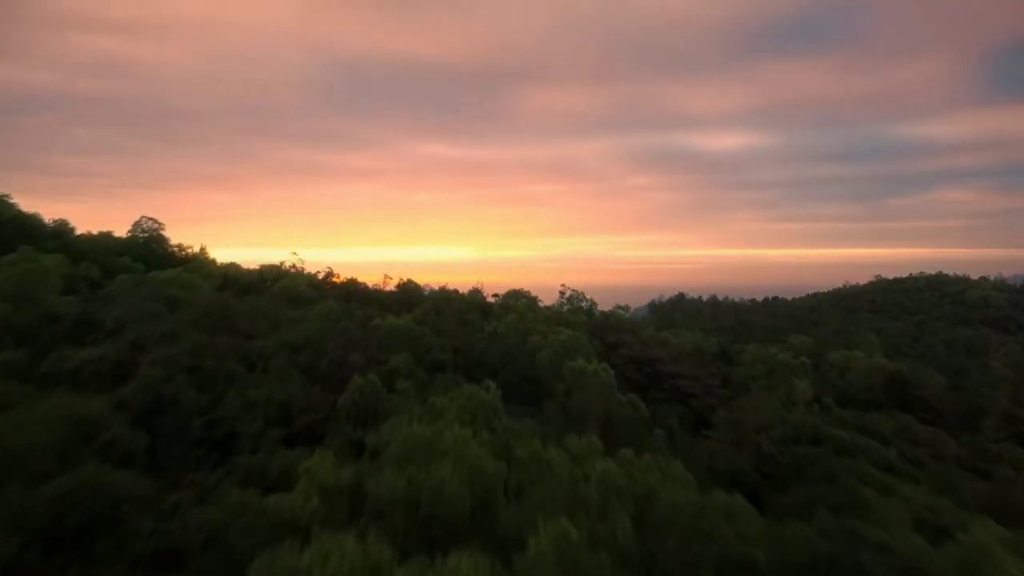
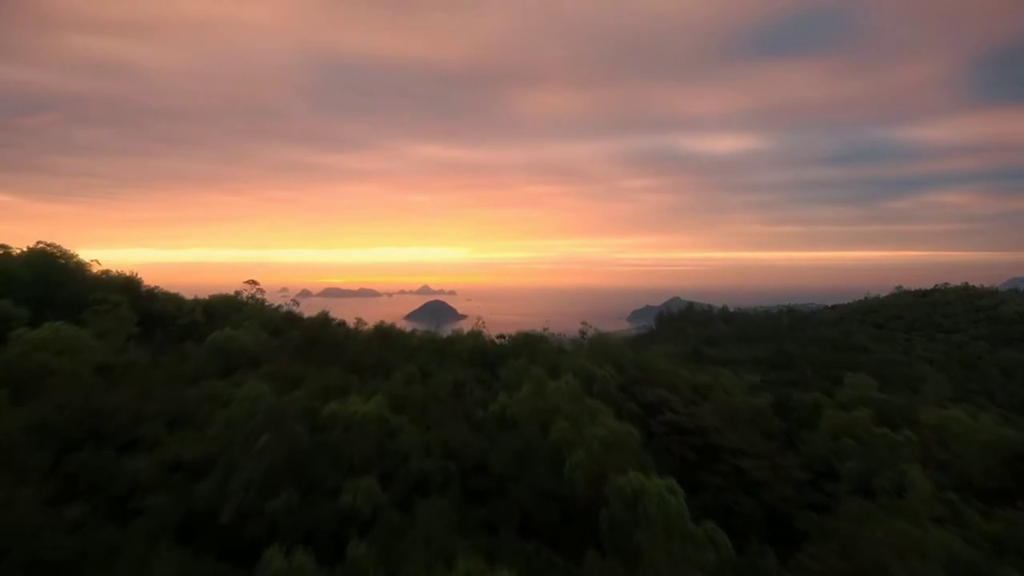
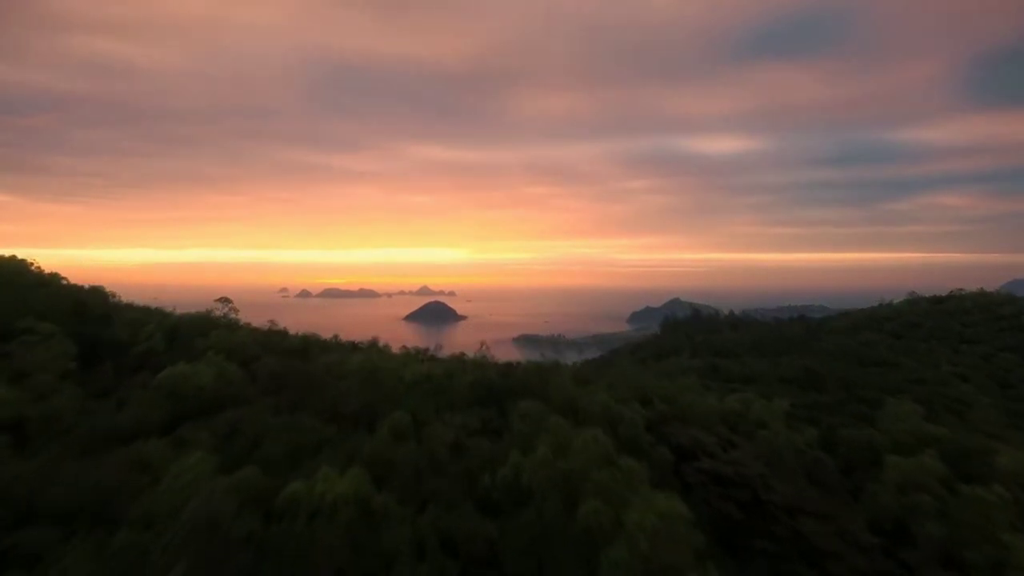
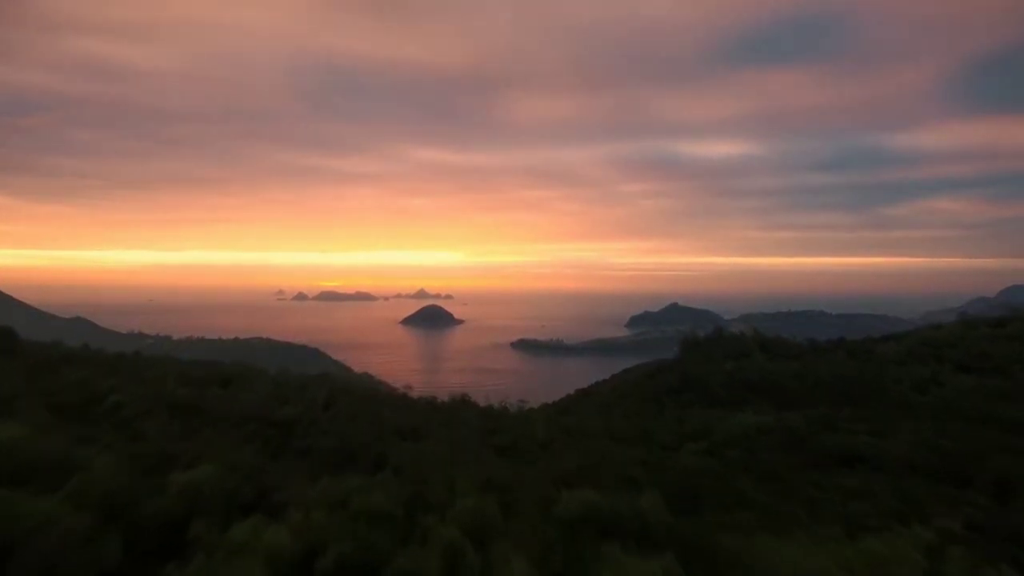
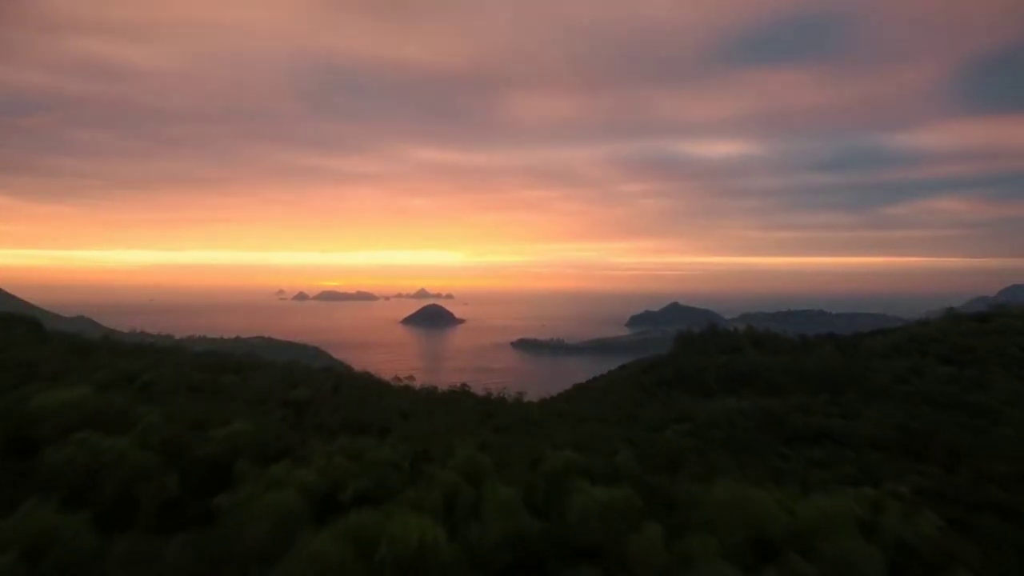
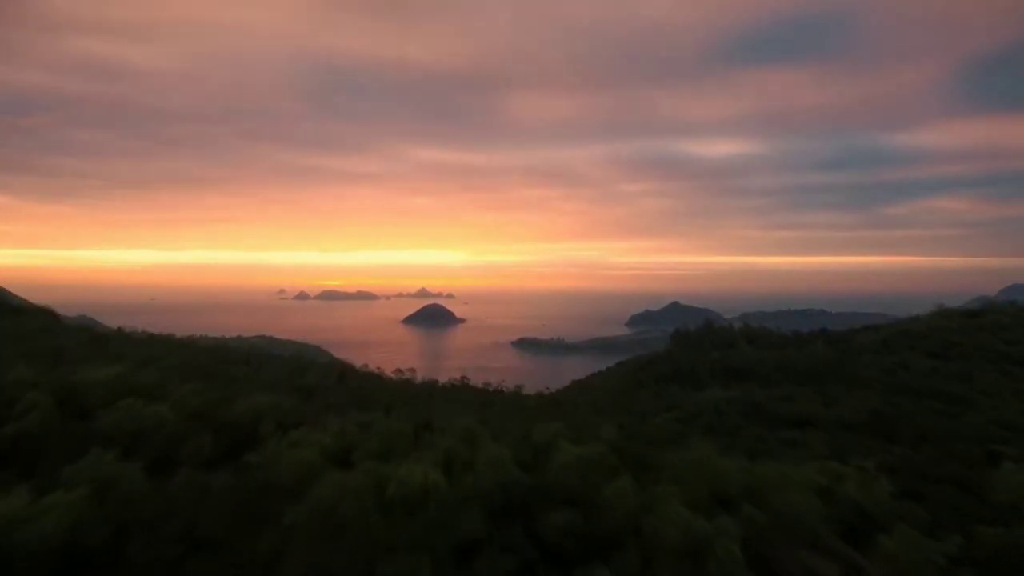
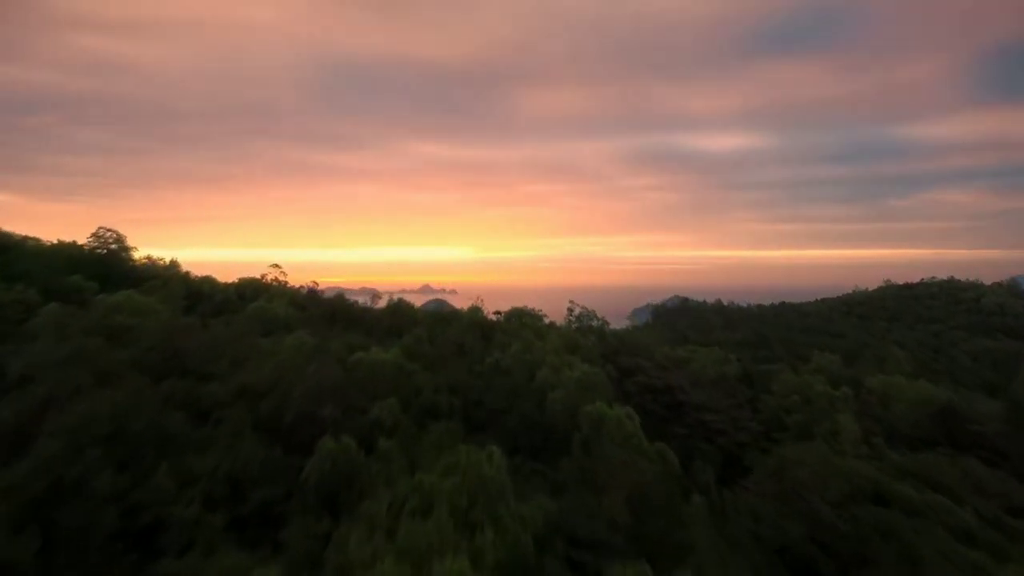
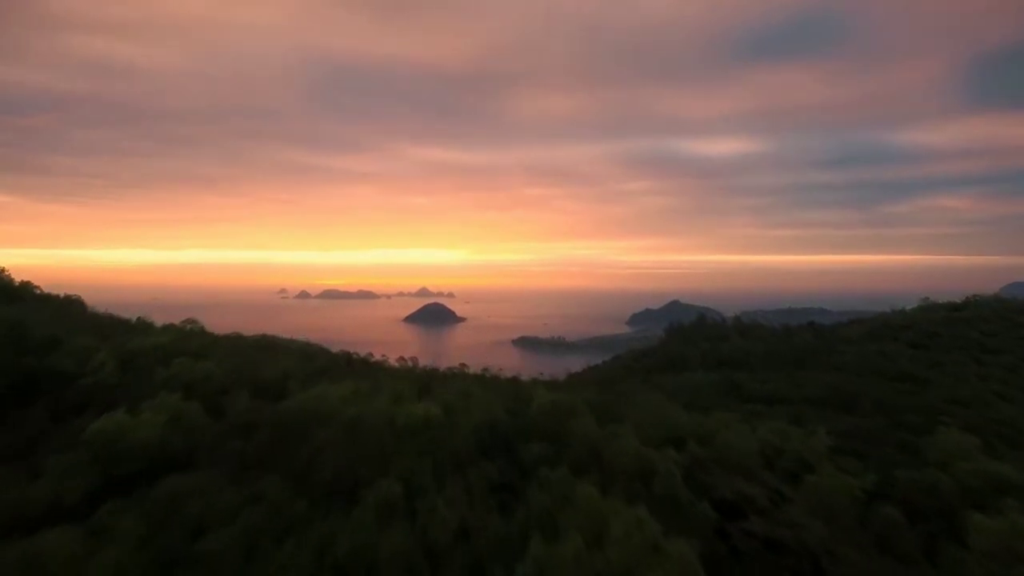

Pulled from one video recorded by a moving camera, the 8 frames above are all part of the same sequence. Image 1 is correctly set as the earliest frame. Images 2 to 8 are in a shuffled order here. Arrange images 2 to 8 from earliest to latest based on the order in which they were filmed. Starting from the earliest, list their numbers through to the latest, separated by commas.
7, 2, 3, 8, 6, 5, 4
